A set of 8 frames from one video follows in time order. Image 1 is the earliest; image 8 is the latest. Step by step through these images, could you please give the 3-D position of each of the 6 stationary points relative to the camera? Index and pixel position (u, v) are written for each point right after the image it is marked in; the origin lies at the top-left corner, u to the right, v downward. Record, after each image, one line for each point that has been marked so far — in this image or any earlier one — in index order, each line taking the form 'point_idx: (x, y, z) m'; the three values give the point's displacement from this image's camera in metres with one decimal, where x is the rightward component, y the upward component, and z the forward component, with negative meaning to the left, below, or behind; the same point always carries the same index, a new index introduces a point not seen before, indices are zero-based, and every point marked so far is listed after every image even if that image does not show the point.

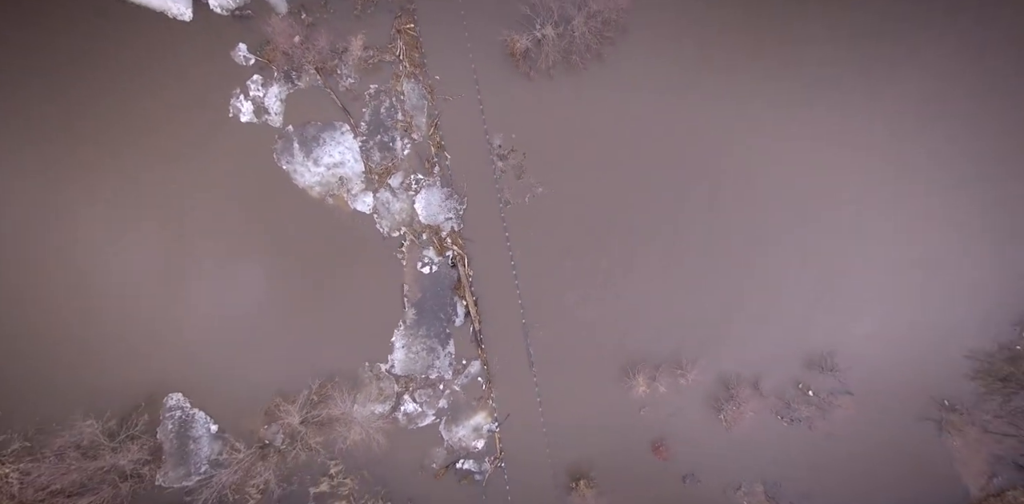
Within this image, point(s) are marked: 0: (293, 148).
0: (-2.8, +1.3, +7.1) m
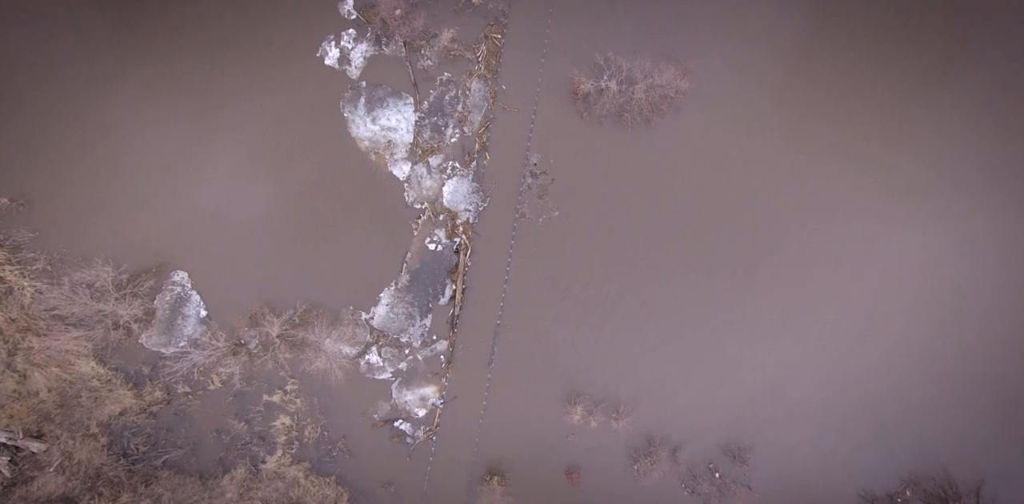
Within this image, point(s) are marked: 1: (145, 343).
0: (-2.2, +2.1, +8.0) m
1: (-4.8, -1.2, +7.7) m
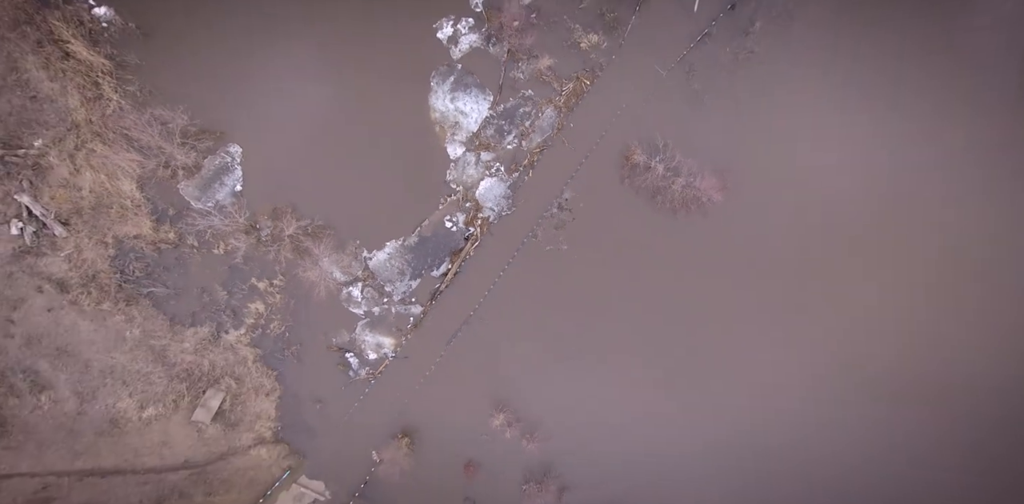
0: (-1.0, +2.7, +8.9) m
1: (-4.9, +0.9, +8.7) m
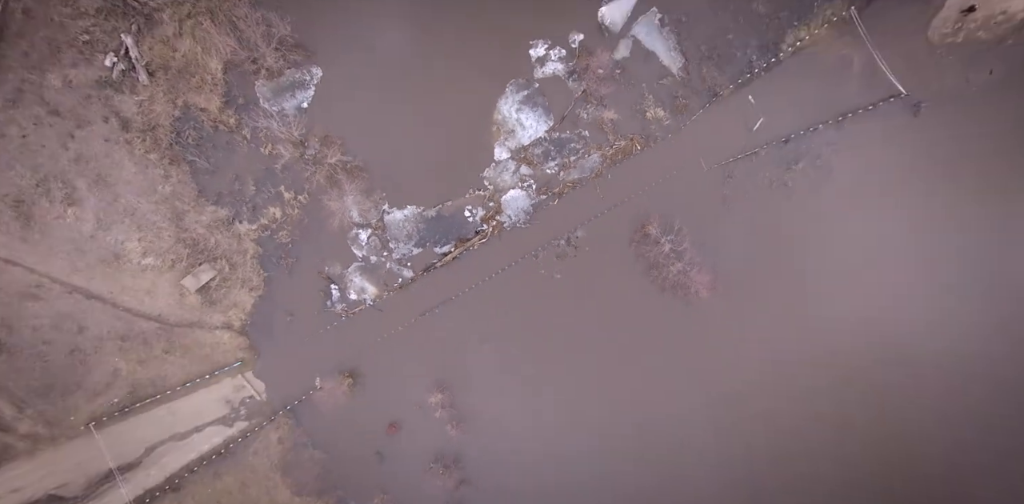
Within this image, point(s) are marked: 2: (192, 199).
0: (+0.1, +2.7, +9.7) m
1: (-4.1, +2.6, +9.5) m
2: (-5.1, +0.8, +9.4) m
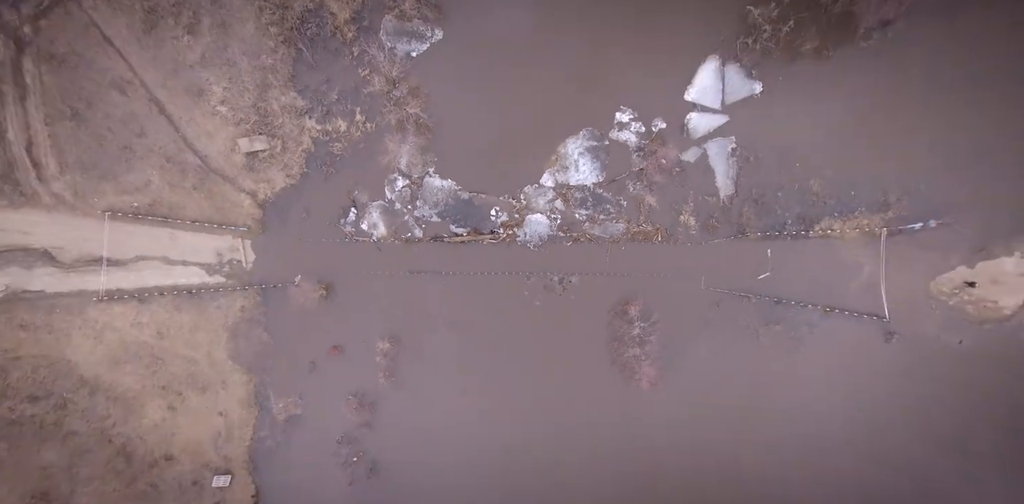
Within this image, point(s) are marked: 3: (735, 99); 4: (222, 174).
0: (+1.4, +2.0, +10.7) m
1: (-2.3, +4.1, +10.4) m
2: (-4.0, +3.0, +10.4) m
3: (+3.9, +2.7, +10.4) m
4: (-5.1, +1.4, +10.3) m
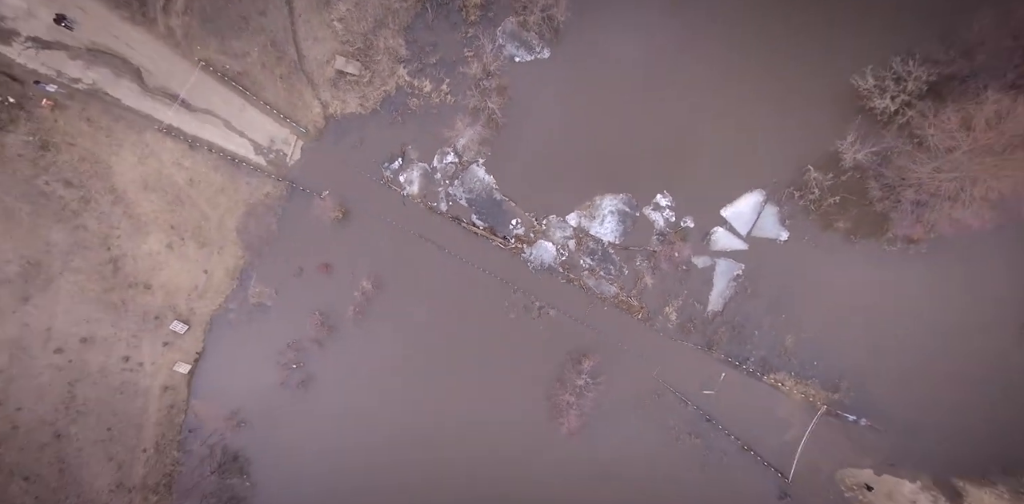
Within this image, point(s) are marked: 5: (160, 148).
0: (+2.2, +0.9, +11.6) m
1: (-0.1, +4.4, +11.3) m
2: (-2.2, +4.3, +11.3) m
3: (+4.7, +0.3, +11.2) m
4: (-3.9, +3.3, +11.2) m
5: (-6.4, +1.9, +10.8) m
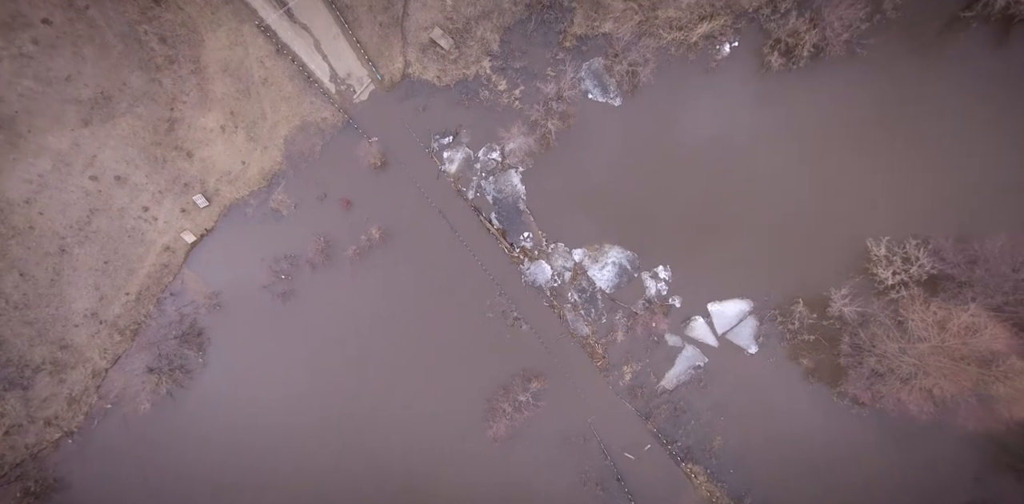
0: (+2.4, -0.3, +12.4) m
1: (+1.7, +3.9, +12.1) m
2: (-0.2, +4.6, +12.1) m
3: (+4.5, -1.8, +12.0) m
4: (-2.2, +4.4, +12.0) m
5: (-5.1, +4.1, +11.6) m
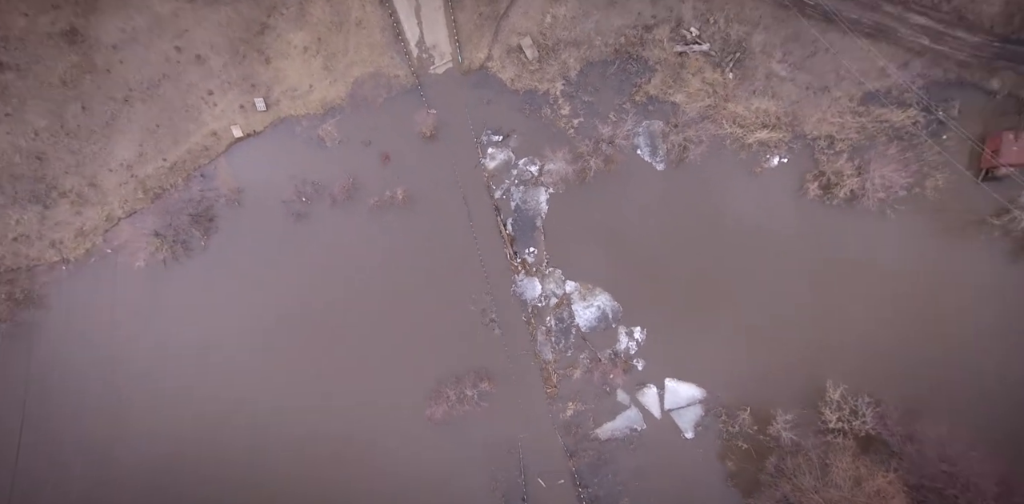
0: (+2.1, -1.4, +13.0) m
1: (+3.1, +2.8, +12.8) m
2: (+1.6, +4.2, +12.8) m
3: (+3.5, -3.6, +12.6) m
4: (-0.3, +4.7, +12.7) m
5: (-3.1, +5.6, +12.3) m
